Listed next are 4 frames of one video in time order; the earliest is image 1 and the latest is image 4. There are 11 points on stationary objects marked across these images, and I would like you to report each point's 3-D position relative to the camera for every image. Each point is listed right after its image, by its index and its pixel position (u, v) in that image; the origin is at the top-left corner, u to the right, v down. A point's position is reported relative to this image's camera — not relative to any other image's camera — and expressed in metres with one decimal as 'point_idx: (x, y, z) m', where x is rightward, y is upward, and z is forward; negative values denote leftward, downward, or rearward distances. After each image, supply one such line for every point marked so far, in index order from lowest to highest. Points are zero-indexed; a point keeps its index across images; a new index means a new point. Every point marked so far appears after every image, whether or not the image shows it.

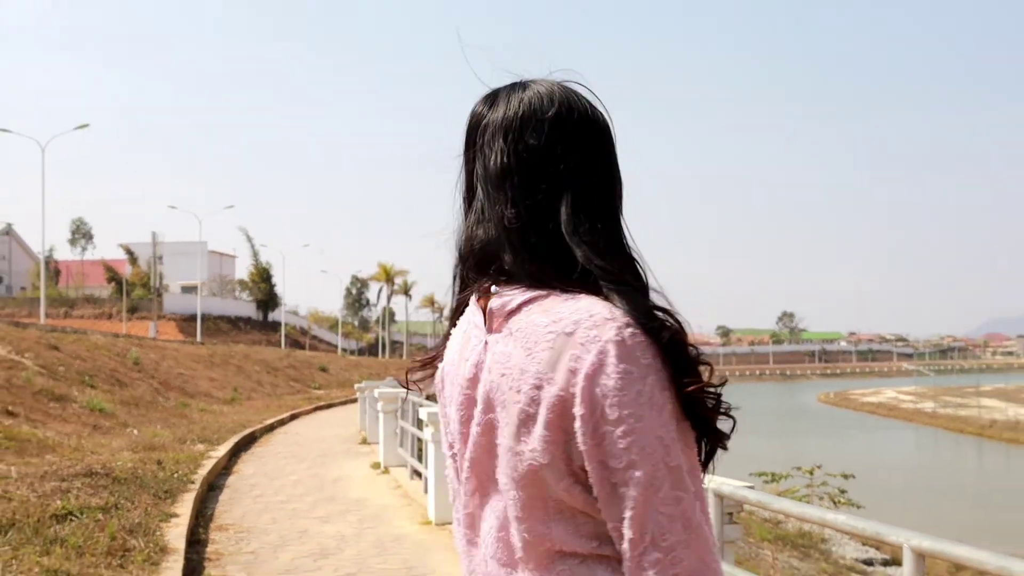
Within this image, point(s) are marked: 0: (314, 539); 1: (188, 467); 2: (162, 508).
0: (-1.7, -2.2, +7.0) m
1: (-3.3, -1.8, +8.4) m
2: (-3.0, -1.9, +7.0) m
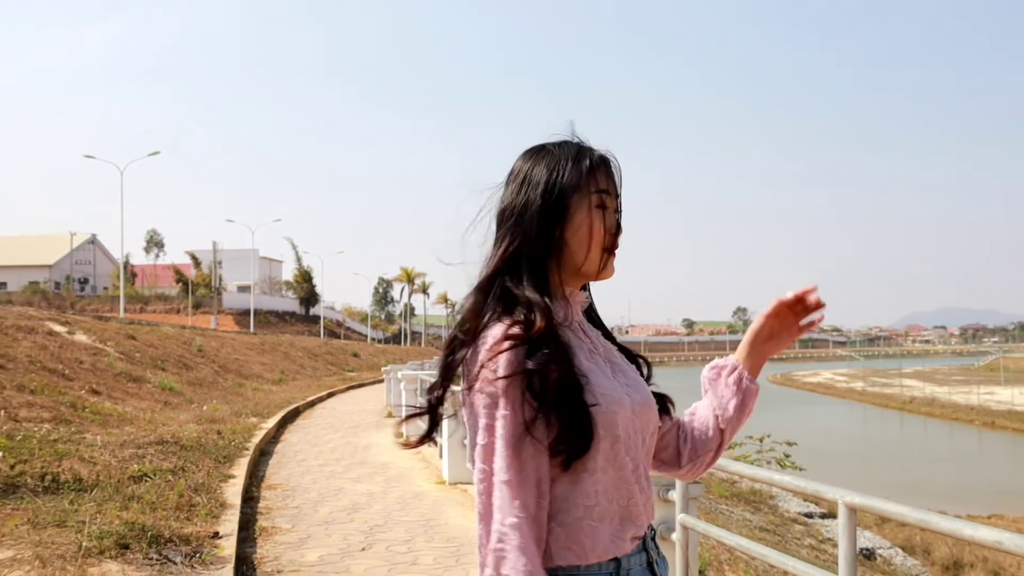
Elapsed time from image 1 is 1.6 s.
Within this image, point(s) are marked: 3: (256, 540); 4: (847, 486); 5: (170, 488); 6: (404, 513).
0: (-1.7, -2.2, +8.3) m
1: (-3.3, -1.8, +9.7) m
2: (-3.0, -1.9, +8.3) m
3: (-2.3, -2.3, +7.2) m
4: (+3.1, -1.8, +7.4) m
5: (-3.3, -1.9, +7.7) m
6: (-1.1, -2.2, +7.8) m
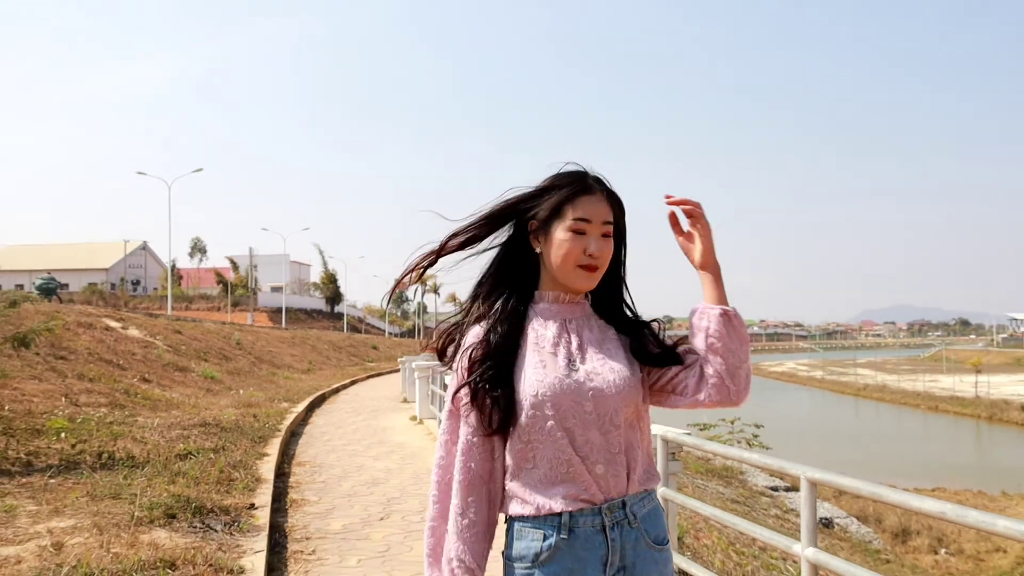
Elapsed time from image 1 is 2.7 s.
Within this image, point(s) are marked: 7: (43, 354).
0: (-1.7, -2.2, +9.3) m
1: (-3.3, -1.8, +10.7) m
2: (-3.0, -1.9, +9.4) m
3: (-2.3, -2.3, +8.3) m
4: (+3.1, -1.8, +8.4) m
5: (-3.3, -1.9, +8.7) m
6: (-1.0, -2.2, +8.8) m
7: (-6.9, -1.0, +11.8) m
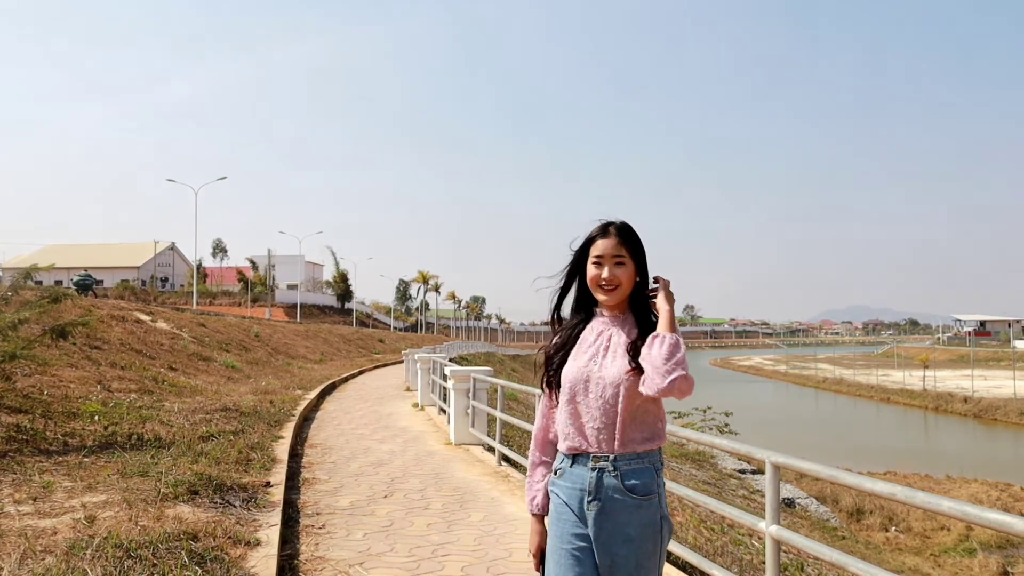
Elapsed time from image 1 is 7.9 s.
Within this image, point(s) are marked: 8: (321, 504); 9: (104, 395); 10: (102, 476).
0: (-1.8, -2.1, +10.2) m
1: (-3.3, -1.8, +11.6) m
2: (-3.1, -1.9, +10.2) m
3: (-2.4, -2.3, +9.1) m
4: (+3.0, -1.9, +9.2) m
5: (-3.4, -1.9, +9.6) m
6: (-1.1, -2.2, +9.7) m
7: (-7.0, -0.9, +12.7) m
8: (-2.1, -2.3, +8.7) m
9: (-5.4, -1.4, +10.5) m
10: (-4.3, -1.9, +8.4) m
